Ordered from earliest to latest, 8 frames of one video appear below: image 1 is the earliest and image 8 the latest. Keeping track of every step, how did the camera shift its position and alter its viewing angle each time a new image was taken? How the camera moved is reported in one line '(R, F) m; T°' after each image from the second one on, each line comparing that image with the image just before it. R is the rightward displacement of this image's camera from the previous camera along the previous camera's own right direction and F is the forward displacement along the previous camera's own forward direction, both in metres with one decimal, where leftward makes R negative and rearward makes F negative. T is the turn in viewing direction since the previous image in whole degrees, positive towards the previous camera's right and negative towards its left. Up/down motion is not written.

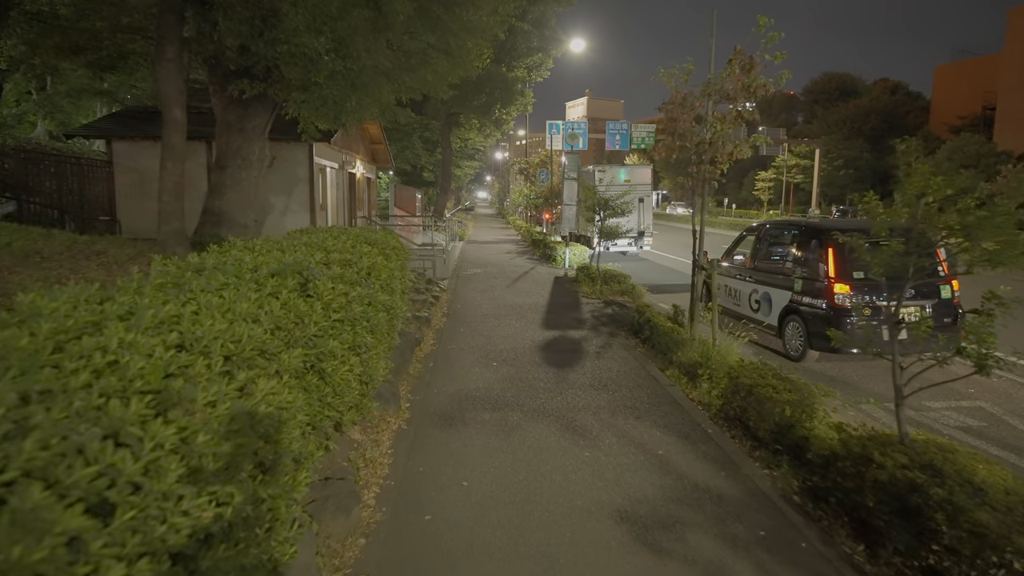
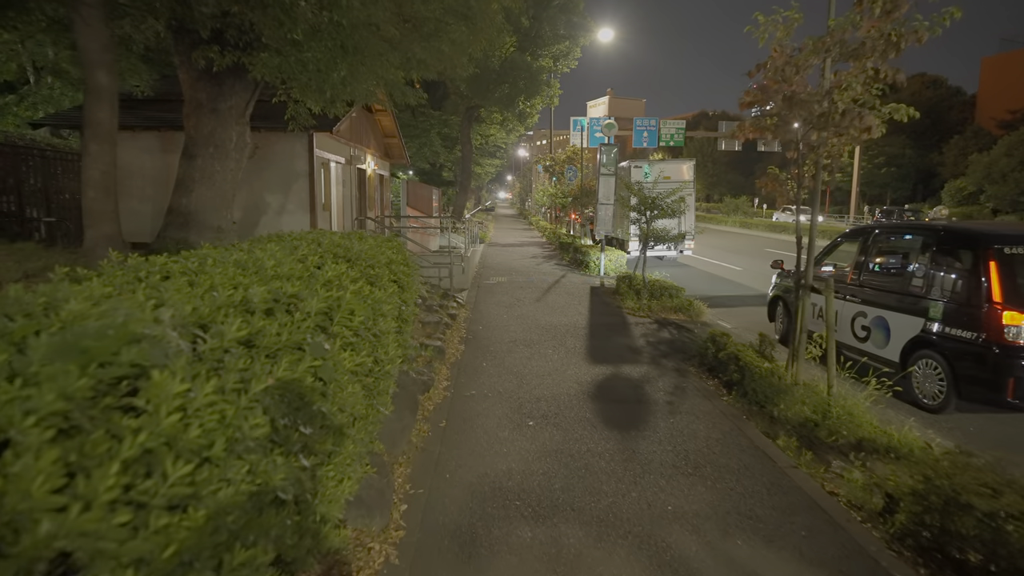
(-0.2, +2.0) m; -2°
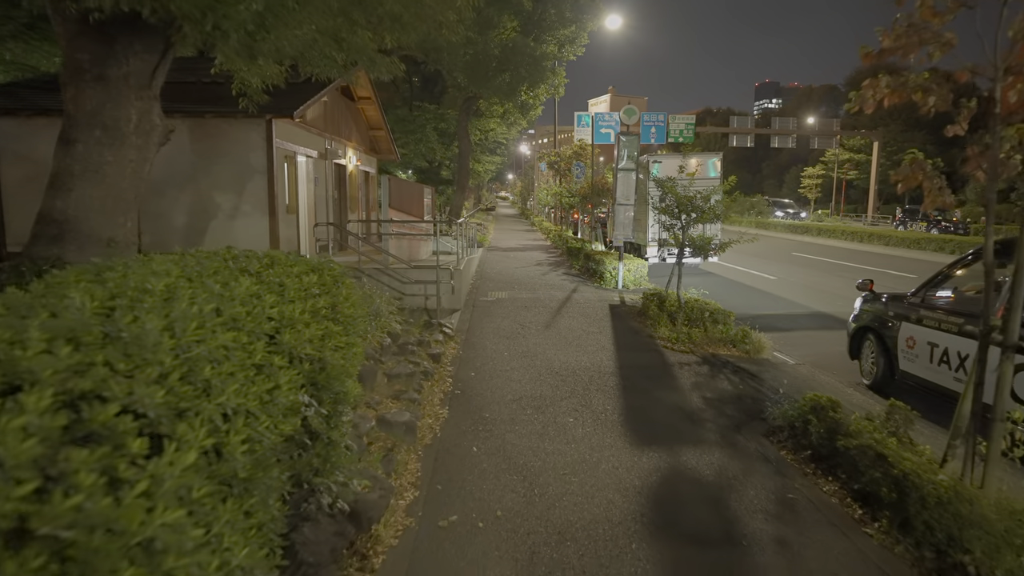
(0.0, +2.3) m; 0°
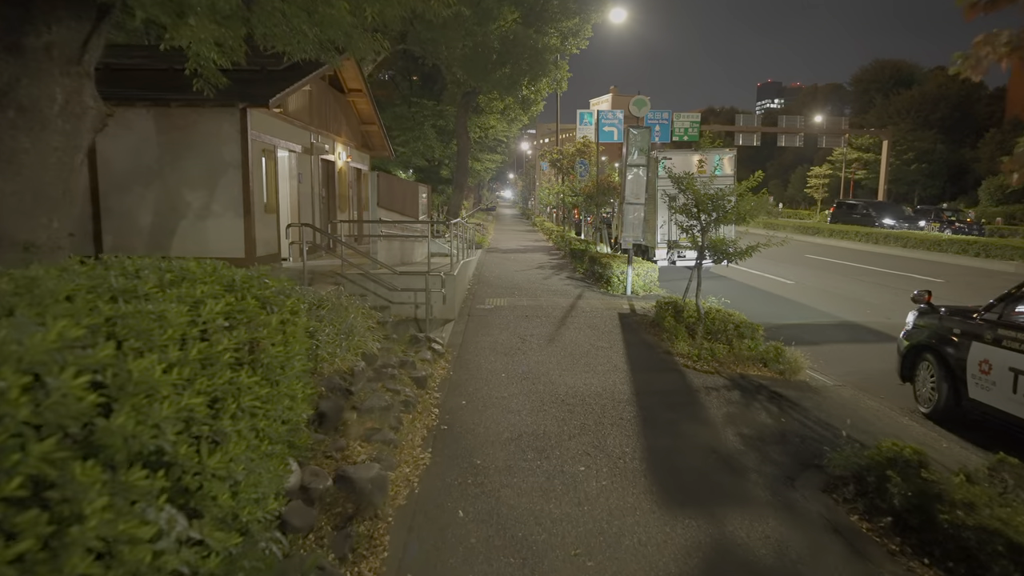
(0.0, +1.0) m; 0°
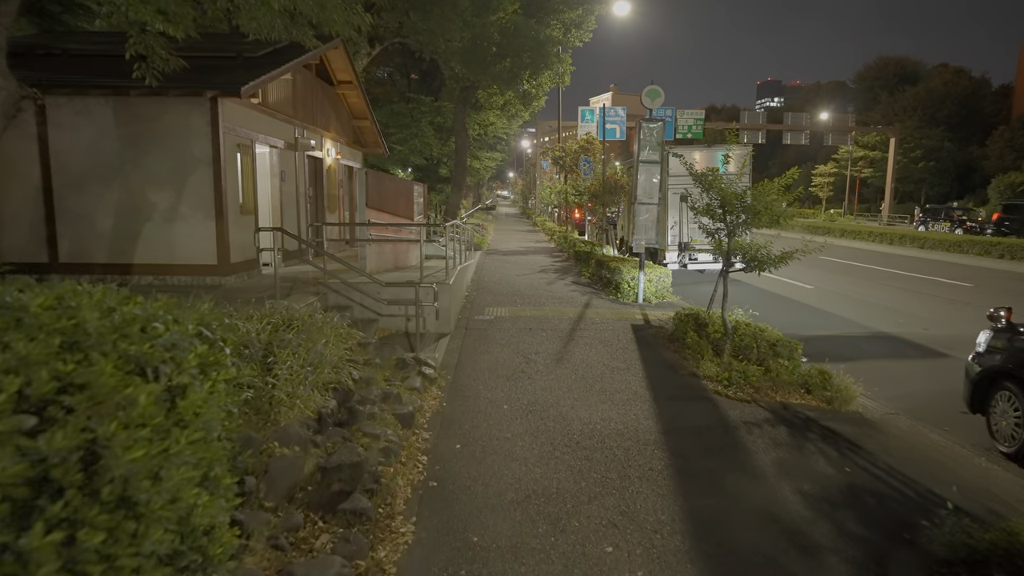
(0.0, +1.0) m; 0°
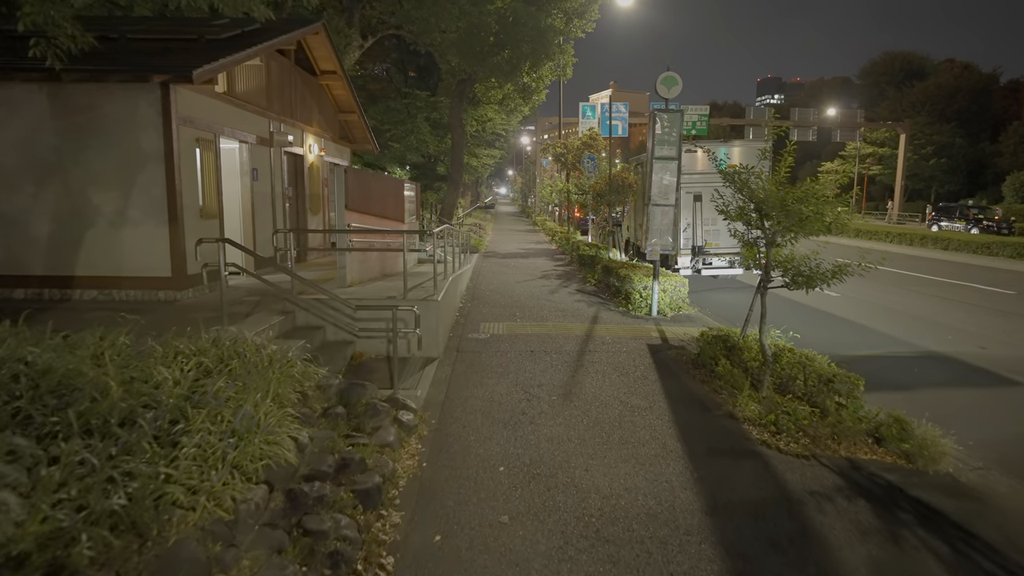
(0.0, +1.2) m; 0°
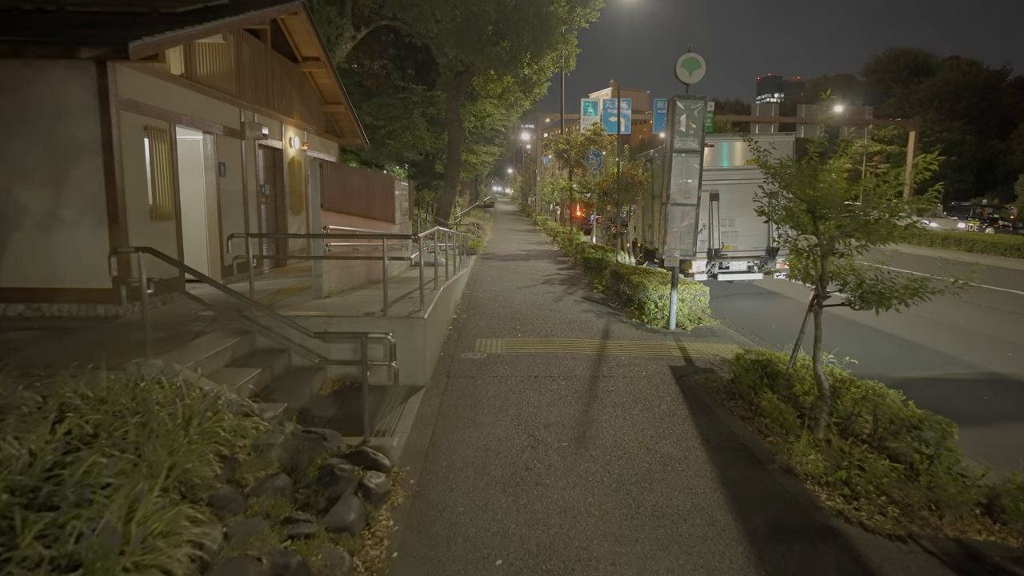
(0.0, +1.2) m; 0°
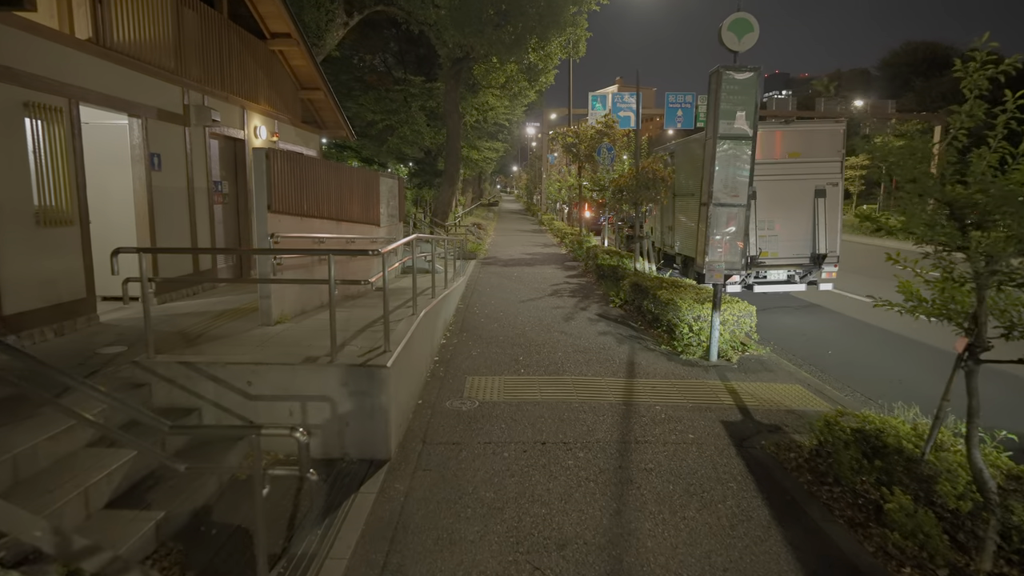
(0.0, +1.8) m; 0°
